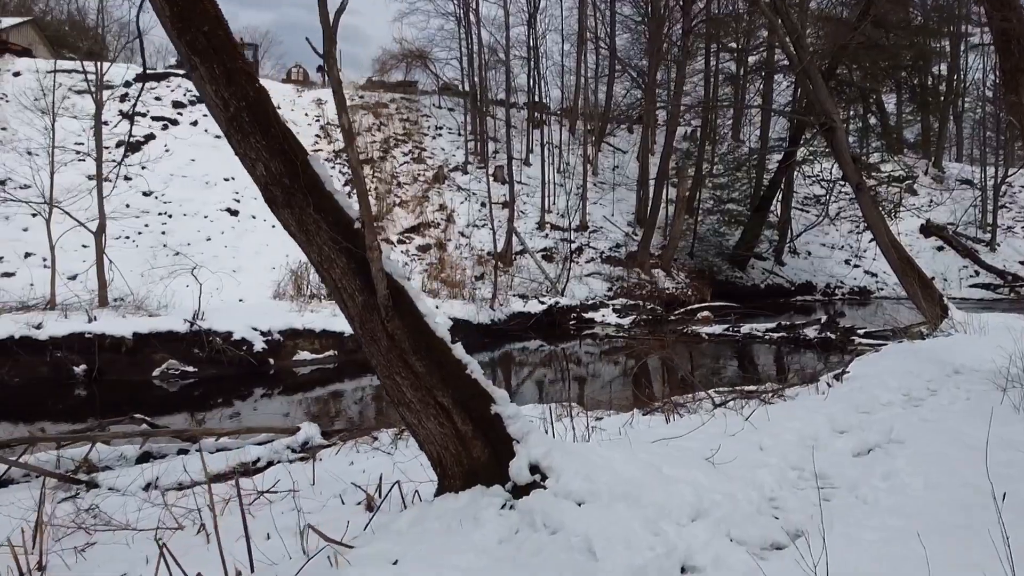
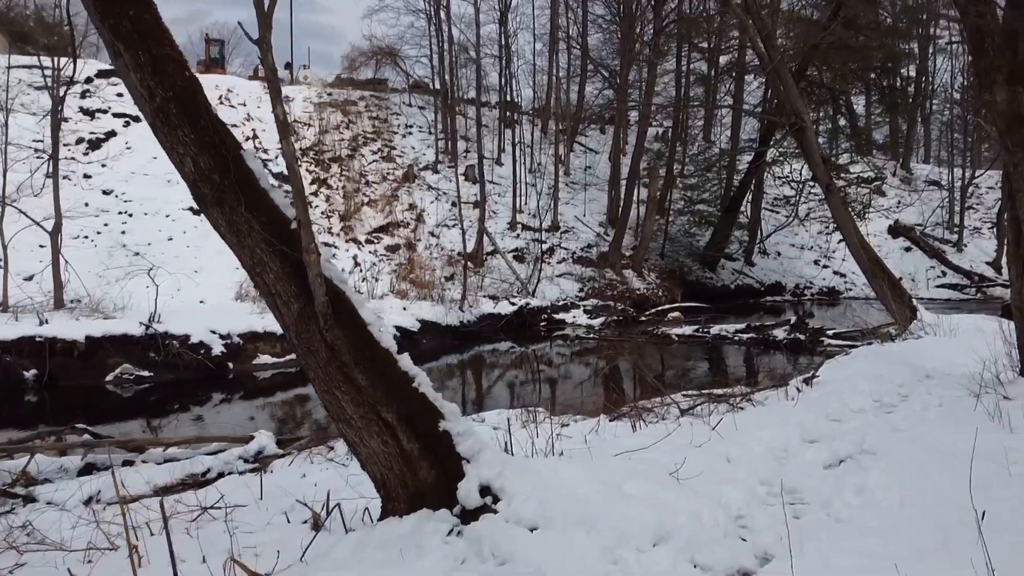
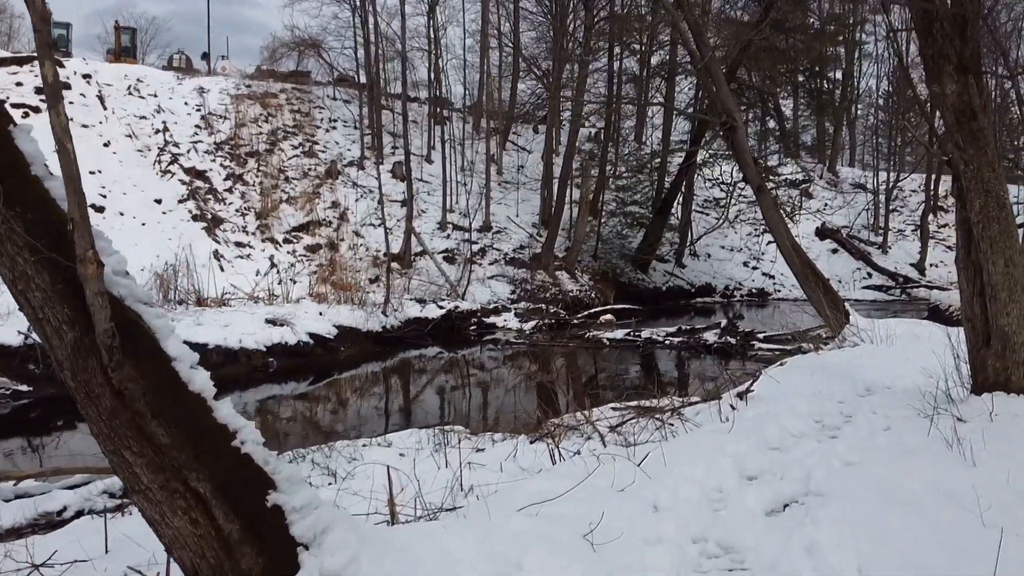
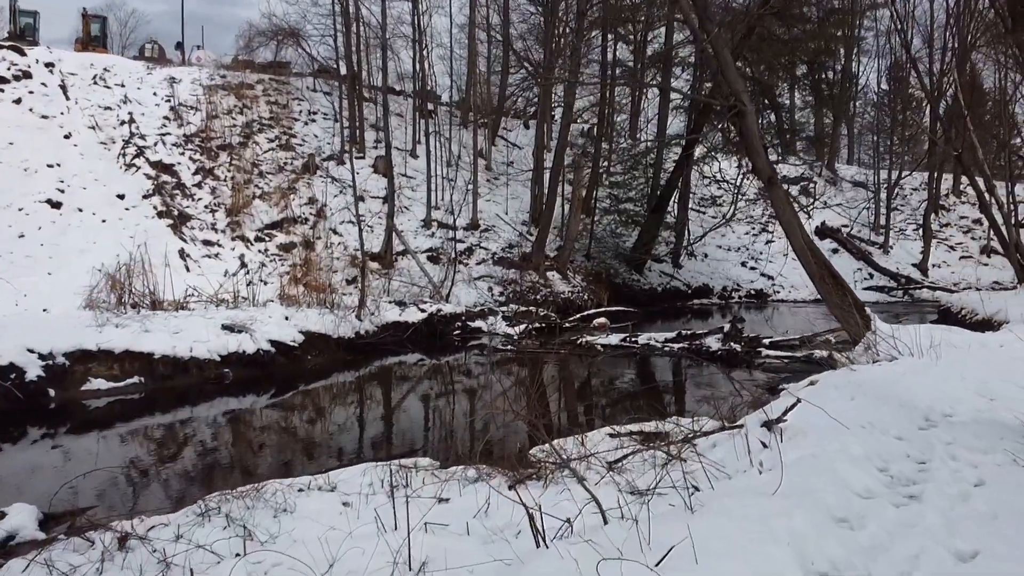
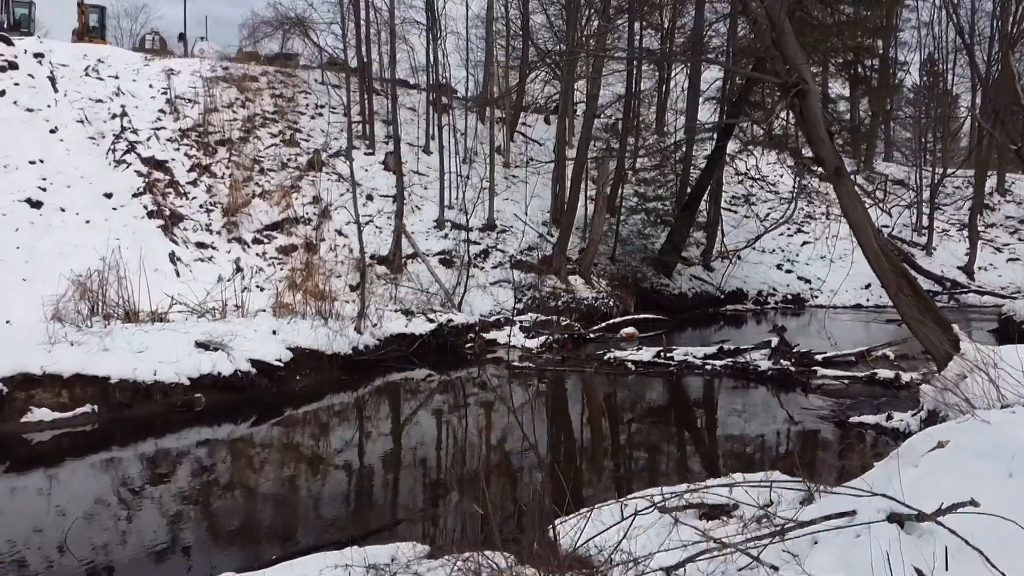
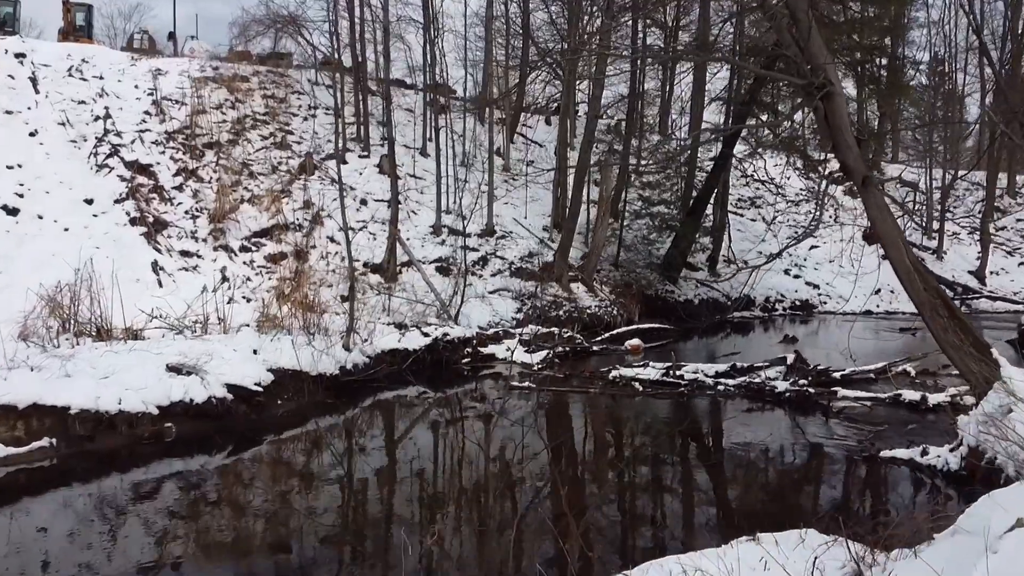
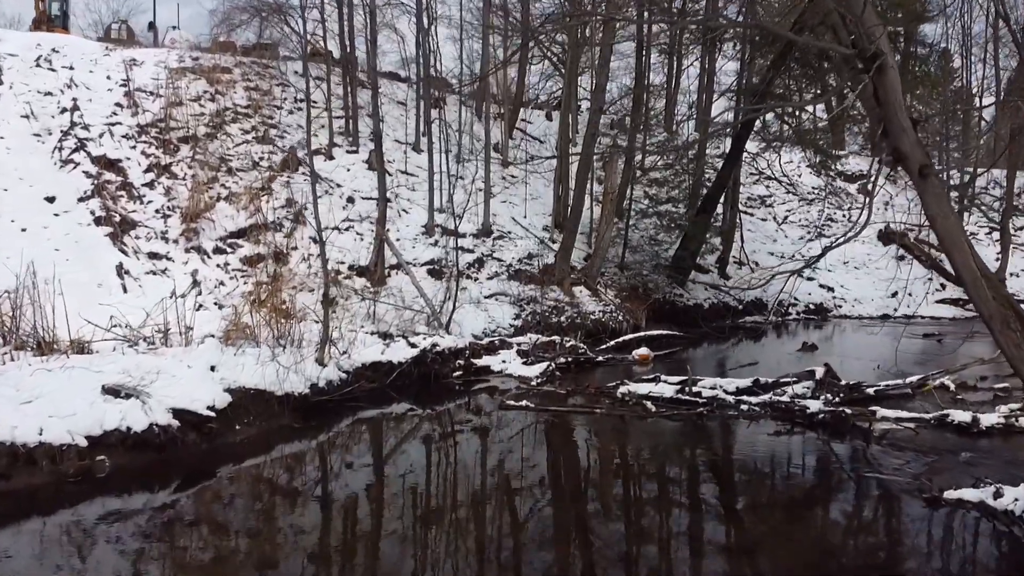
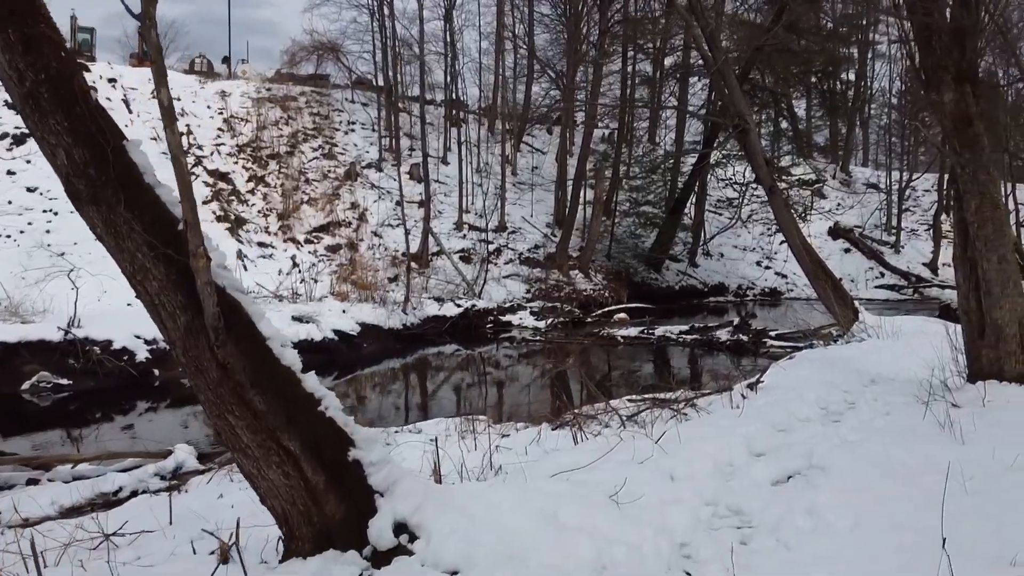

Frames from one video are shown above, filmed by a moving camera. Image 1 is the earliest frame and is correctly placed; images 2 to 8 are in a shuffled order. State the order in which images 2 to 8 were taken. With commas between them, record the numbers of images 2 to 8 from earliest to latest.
2, 8, 3, 4, 5, 6, 7
